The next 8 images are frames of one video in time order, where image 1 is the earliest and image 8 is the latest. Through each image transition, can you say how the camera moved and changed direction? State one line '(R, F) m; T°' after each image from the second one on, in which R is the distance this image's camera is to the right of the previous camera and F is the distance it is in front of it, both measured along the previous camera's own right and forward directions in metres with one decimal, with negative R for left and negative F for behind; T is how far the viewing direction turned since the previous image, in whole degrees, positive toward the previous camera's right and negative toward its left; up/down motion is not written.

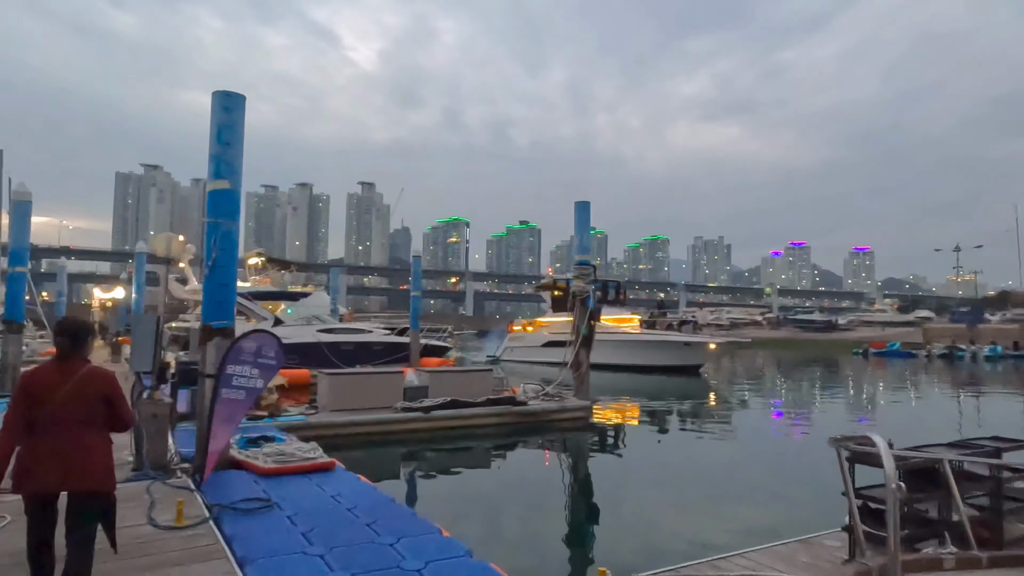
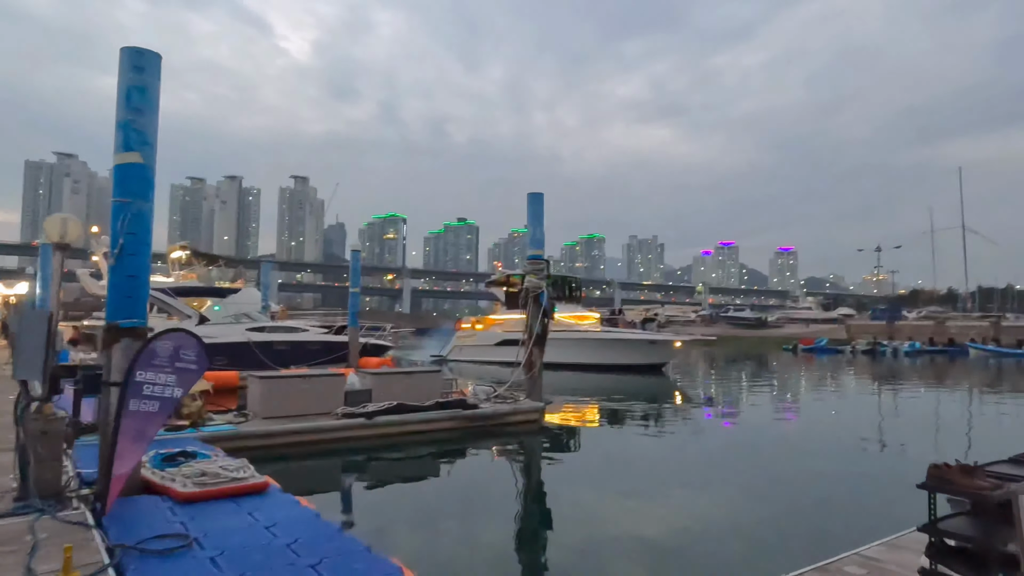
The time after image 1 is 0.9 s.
(-0.2, +0.7) m; +5°
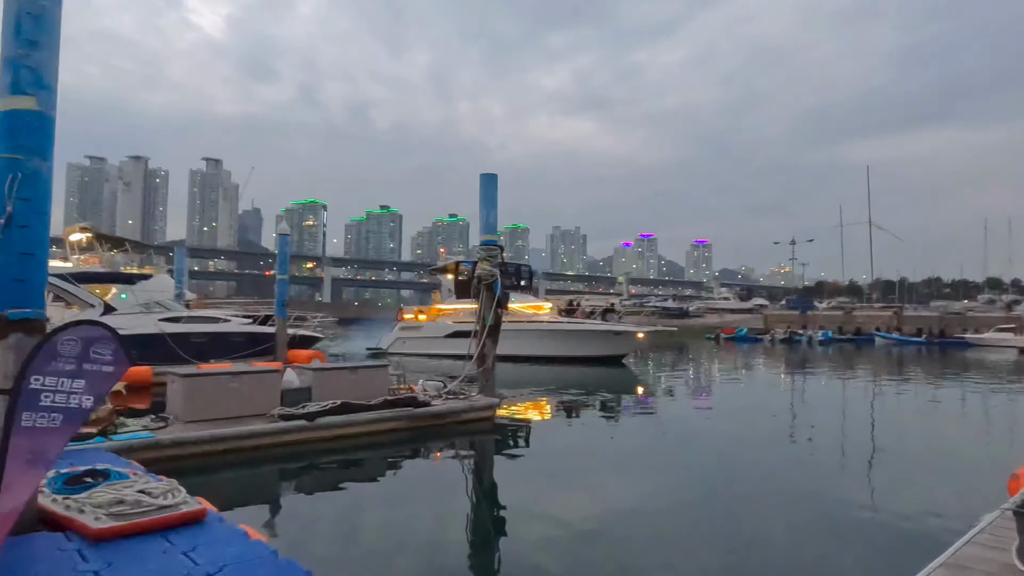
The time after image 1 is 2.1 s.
(-0.5, +0.8) m; +7°
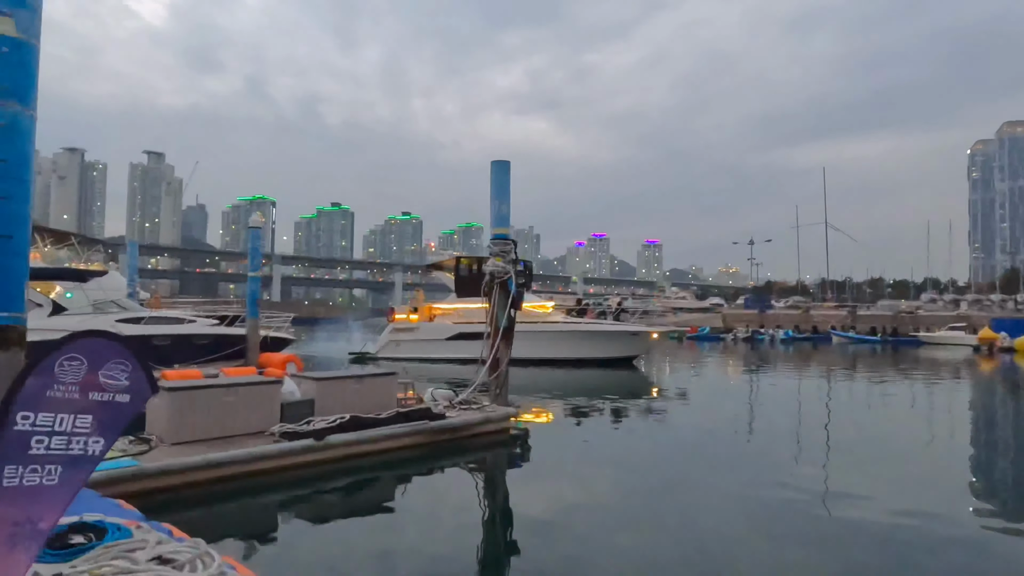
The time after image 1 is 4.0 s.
(-1.0, +1.0) m; +4°
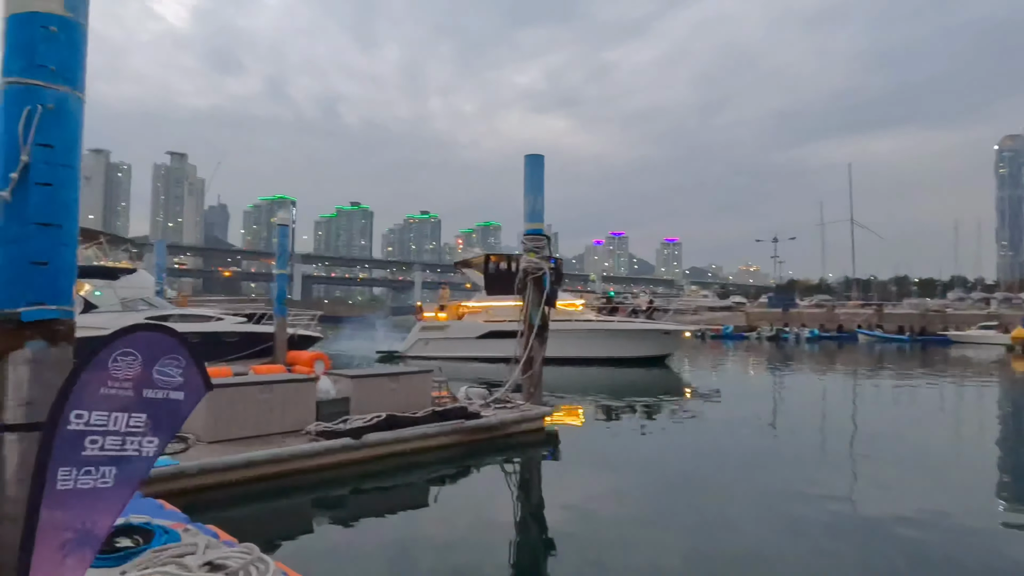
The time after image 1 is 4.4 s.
(-0.2, +0.2) m; -2°
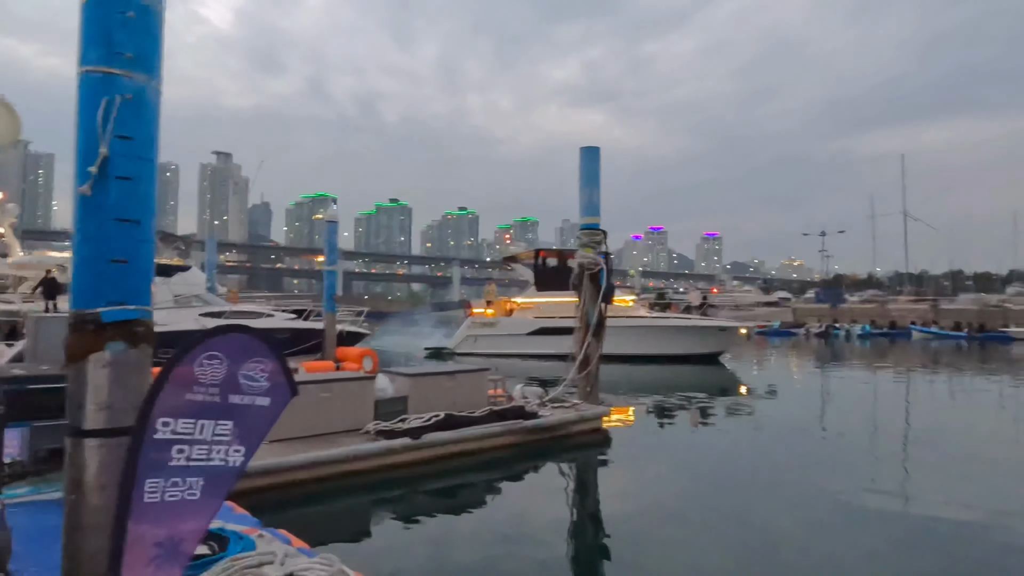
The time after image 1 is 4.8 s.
(-0.3, +0.2) m; -3°
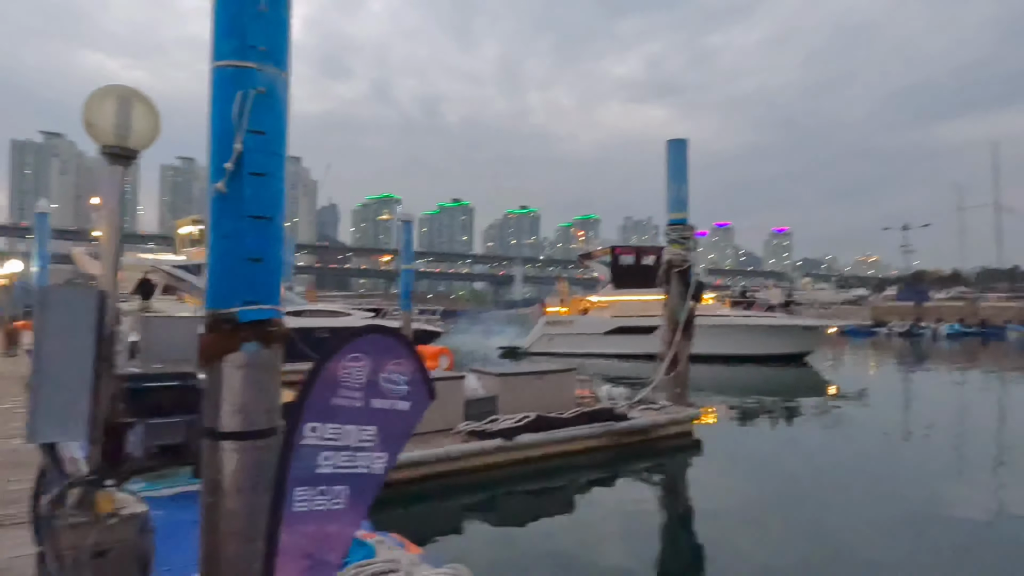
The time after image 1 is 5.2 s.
(-0.3, +0.2) m; -5°
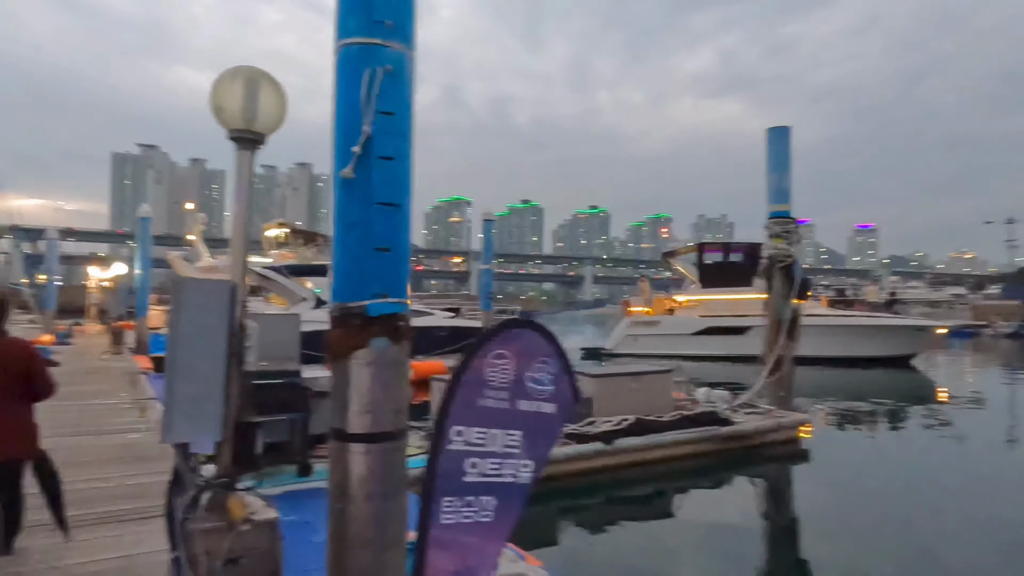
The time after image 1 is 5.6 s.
(-0.3, +0.2) m; -6°
